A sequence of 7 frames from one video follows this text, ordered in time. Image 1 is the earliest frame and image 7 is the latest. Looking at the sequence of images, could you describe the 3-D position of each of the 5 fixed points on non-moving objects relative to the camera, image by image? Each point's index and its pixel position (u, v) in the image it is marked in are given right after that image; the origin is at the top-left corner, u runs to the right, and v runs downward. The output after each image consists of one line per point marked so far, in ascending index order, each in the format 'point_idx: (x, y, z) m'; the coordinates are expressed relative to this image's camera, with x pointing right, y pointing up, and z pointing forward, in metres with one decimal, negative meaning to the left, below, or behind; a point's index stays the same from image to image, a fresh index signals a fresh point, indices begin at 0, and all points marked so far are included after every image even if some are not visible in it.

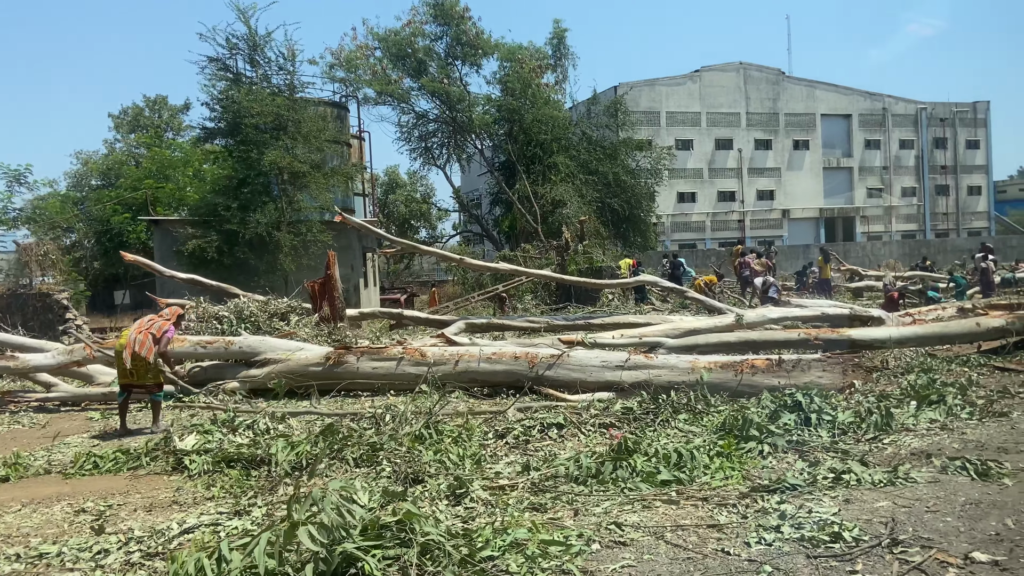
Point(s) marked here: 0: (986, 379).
0: (+3.1, -0.6, +4.9) m
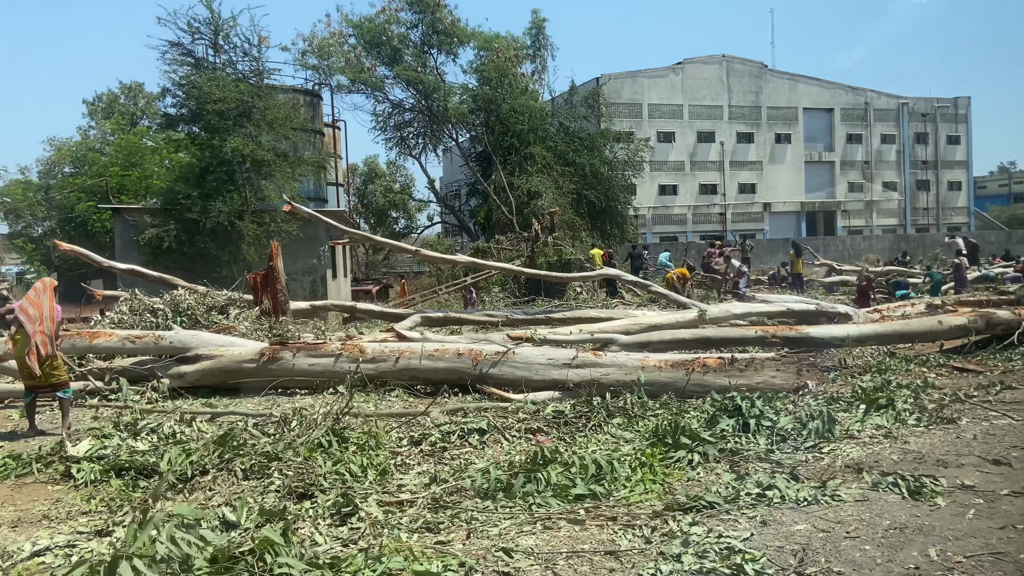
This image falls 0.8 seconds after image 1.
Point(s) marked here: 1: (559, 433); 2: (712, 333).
0: (+2.7, -0.6, +4.7) m
1: (+0.2, -0.7, +3.4) m
2: (+1.6, -0.3, +5.9) m
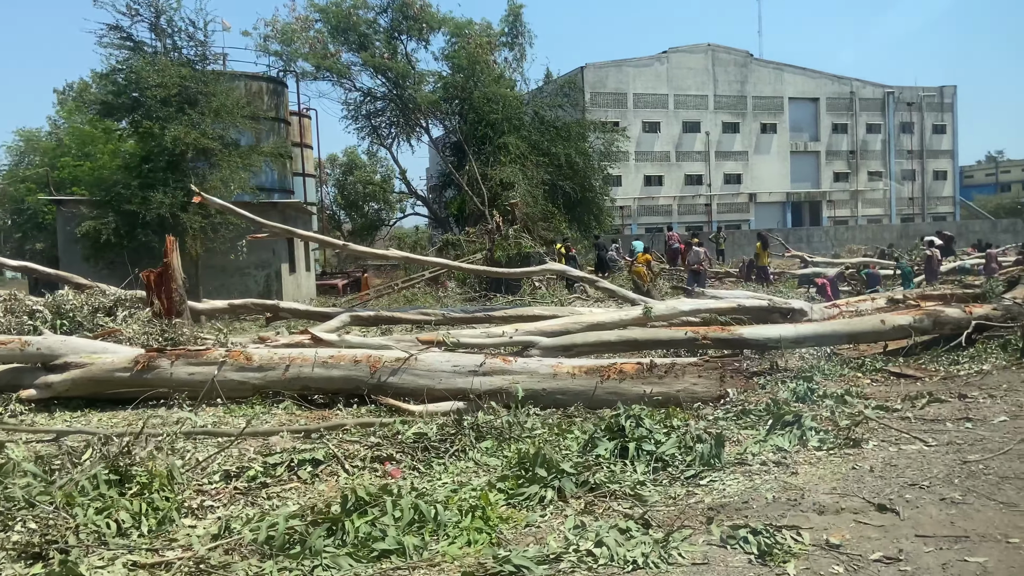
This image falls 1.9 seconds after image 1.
0: (+2.1, -0.6, +4.3) m
1: (-0.4, -0.7, +3.0) m
2: (+0.9, -0.3, +5.4) m
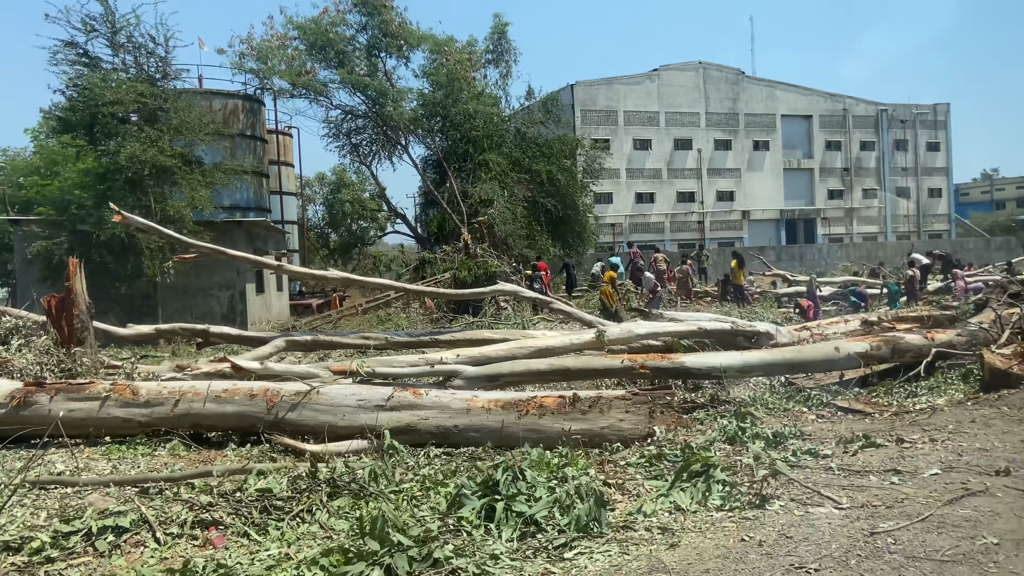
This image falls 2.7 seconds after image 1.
0: (+1.6, -0.7, +3.8) m
1: (-0.9, -0.8, +2.5) m
2: (+0.4, -0.5, +5.0) m
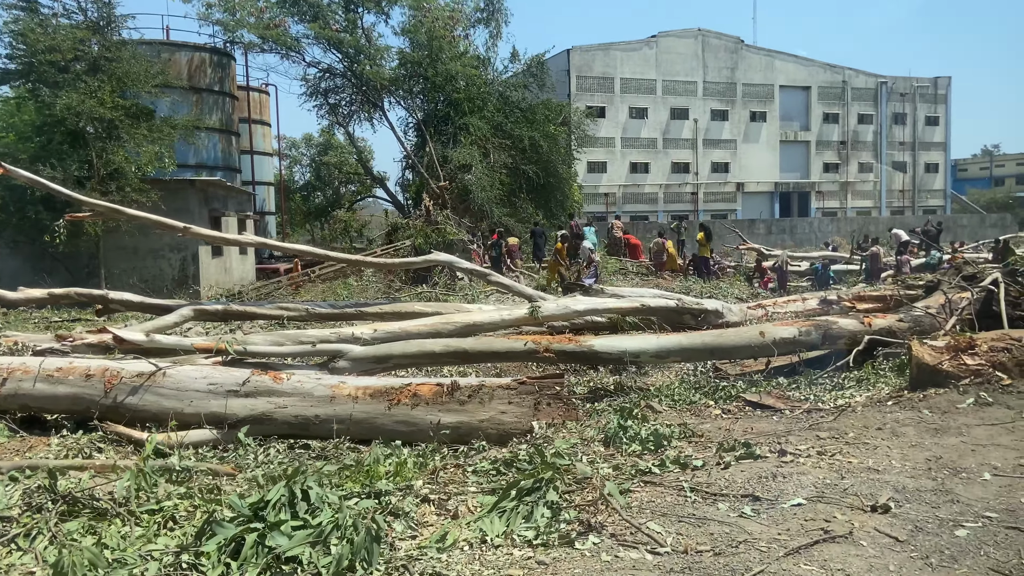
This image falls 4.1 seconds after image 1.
0: (+0.9, -0.6, +3.4) m
1: (-1.6, -0.7, +2.0) m
2: (-0.2, -0.3, +4.5) m
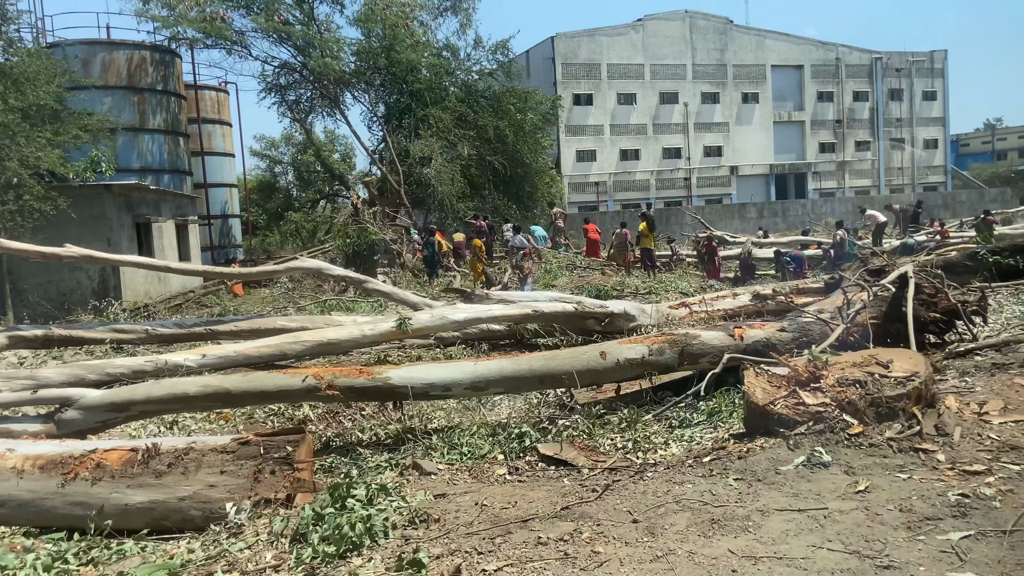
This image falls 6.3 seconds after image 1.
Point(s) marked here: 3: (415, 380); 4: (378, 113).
0: (-0.2, -0.7, +2.4) m
1: (-2.6, -0.9, +1.2) m
2: (-1.3, -0.5, +3.6) m
3: (-0.5, -0.4, +3.6) m
4: (-4.0, +4.9, +20.7) m
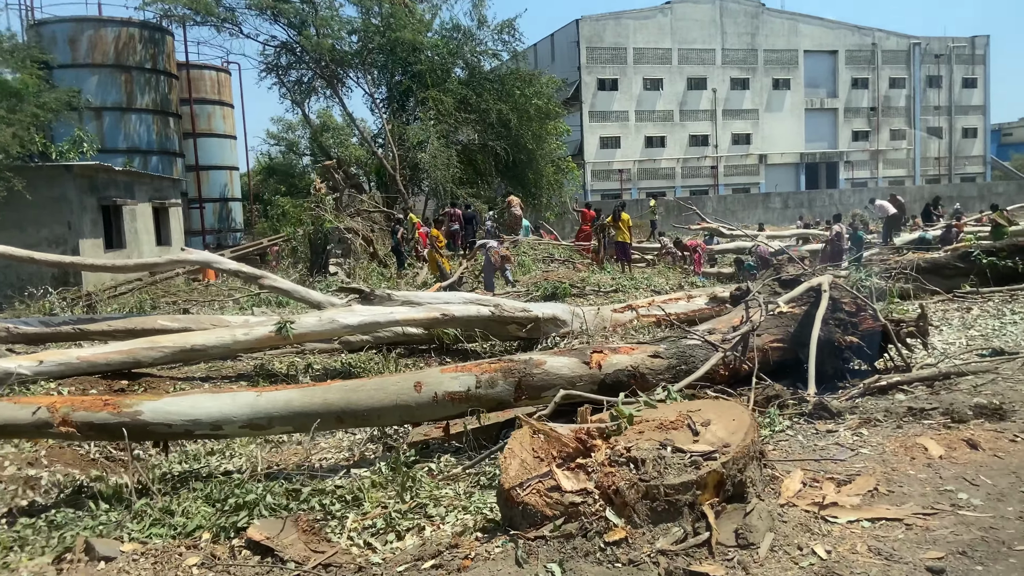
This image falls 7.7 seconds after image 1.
0: (-1.0, -0.8, +1.7) m
1: (-3.6, -1.0, +0.5) m
2: (-2.1, -0.5, +2.9) m
3: (-1.3, -0.5, +2.9) m
4: (-4.1, +5.2, +20.1) m
